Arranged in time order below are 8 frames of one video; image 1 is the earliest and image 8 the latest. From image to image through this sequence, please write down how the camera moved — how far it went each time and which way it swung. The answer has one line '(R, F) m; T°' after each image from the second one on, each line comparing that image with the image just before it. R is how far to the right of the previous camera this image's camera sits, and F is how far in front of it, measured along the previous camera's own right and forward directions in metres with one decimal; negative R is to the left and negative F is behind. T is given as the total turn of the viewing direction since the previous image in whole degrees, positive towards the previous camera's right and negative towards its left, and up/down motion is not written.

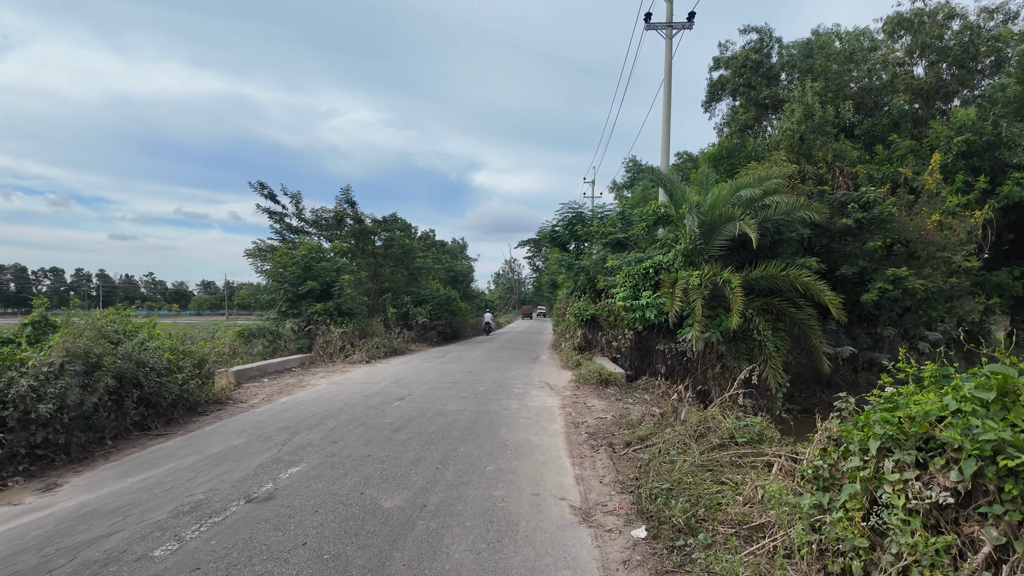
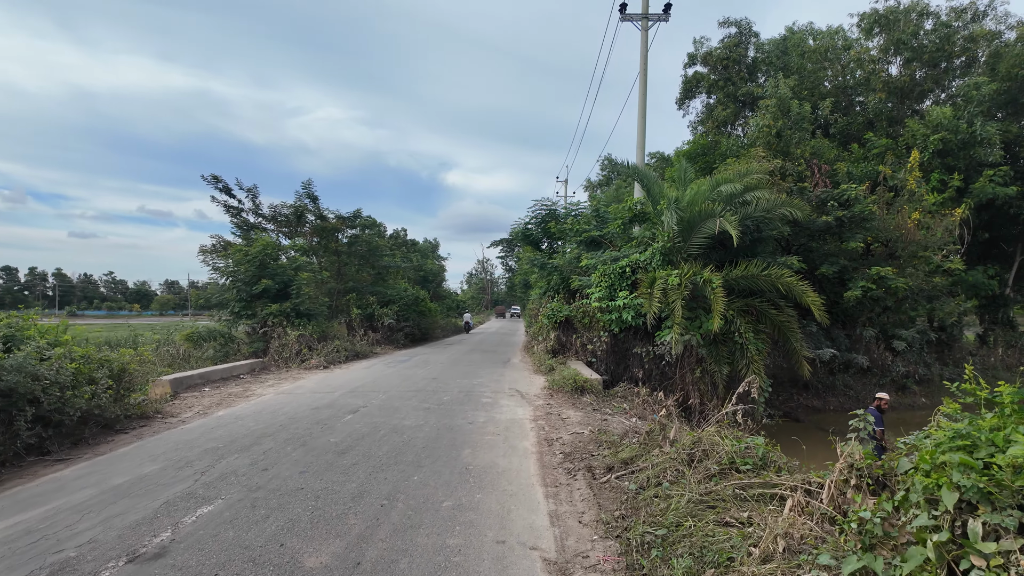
(+0.1, +0.6) m; +3°
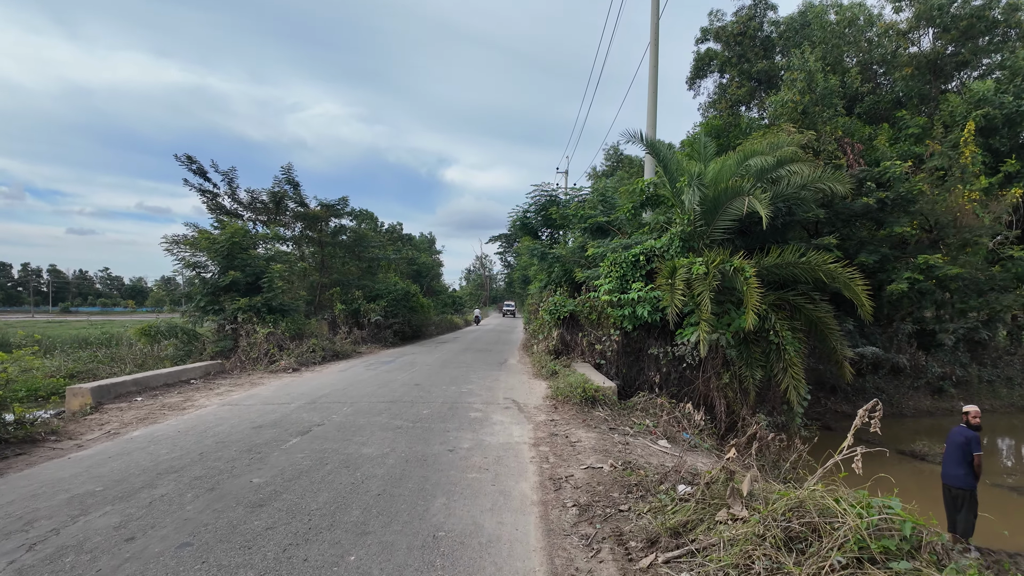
(0.0, +1.3) m; 0°
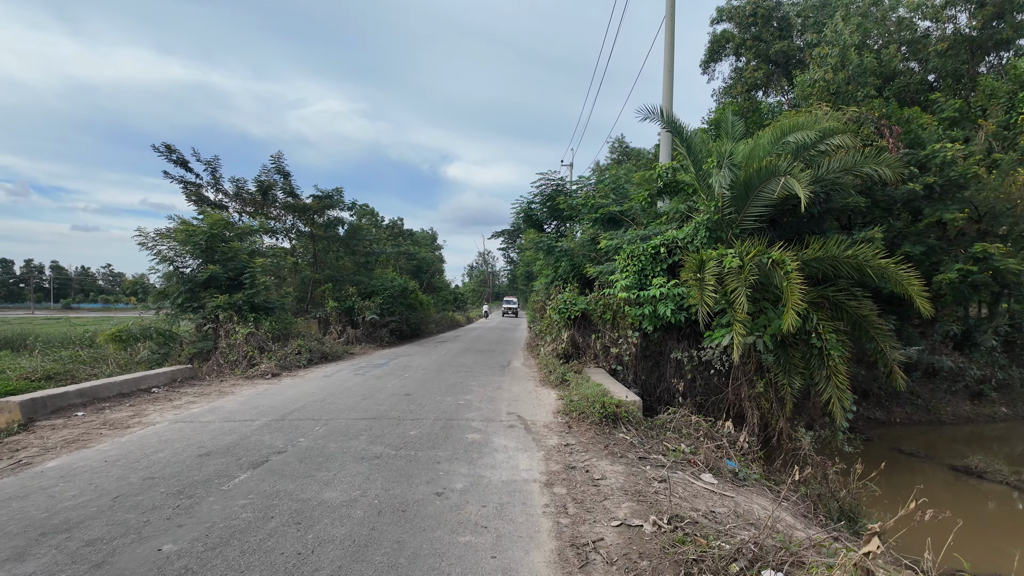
(0.0, +0.9) m; 0°
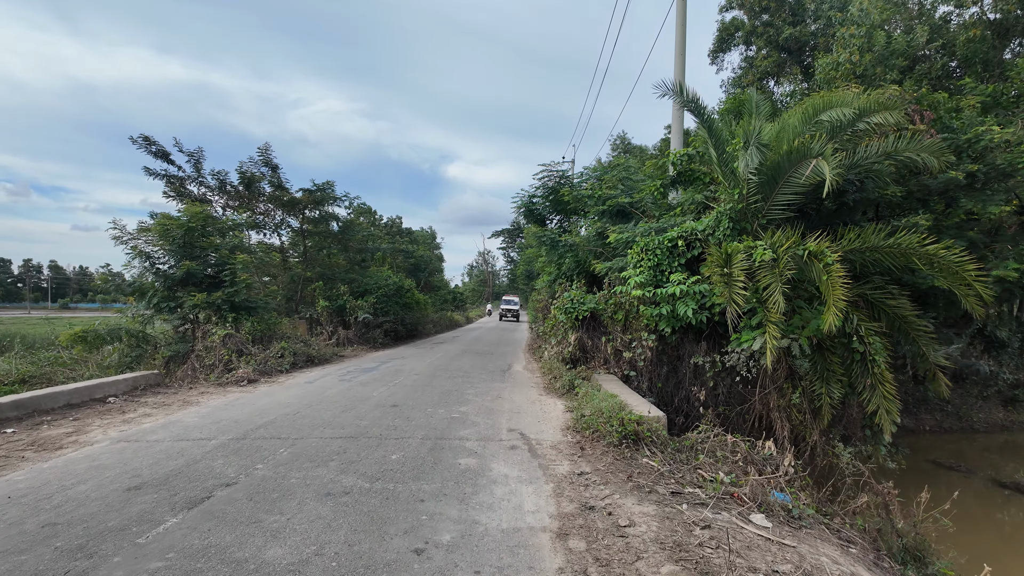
(0.0, +0.7) m; 0°
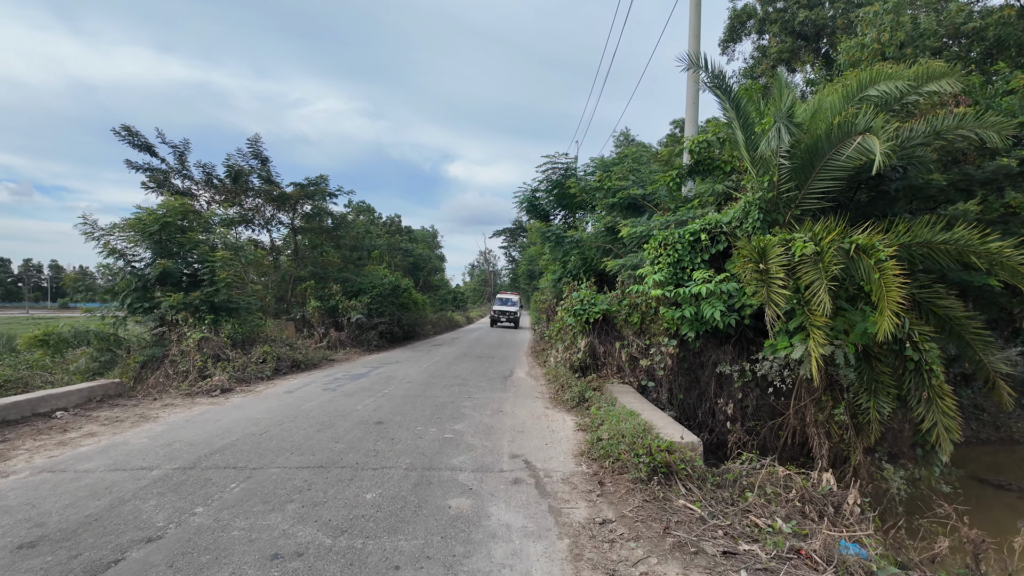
(0.0, +0.7) m; 0°
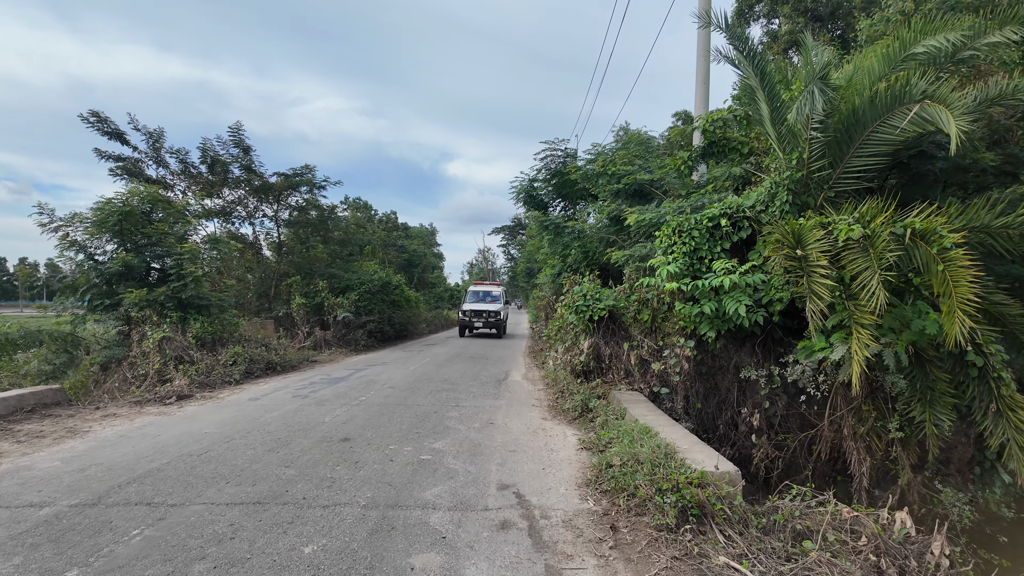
(+0.1, +0.7) m; 0°
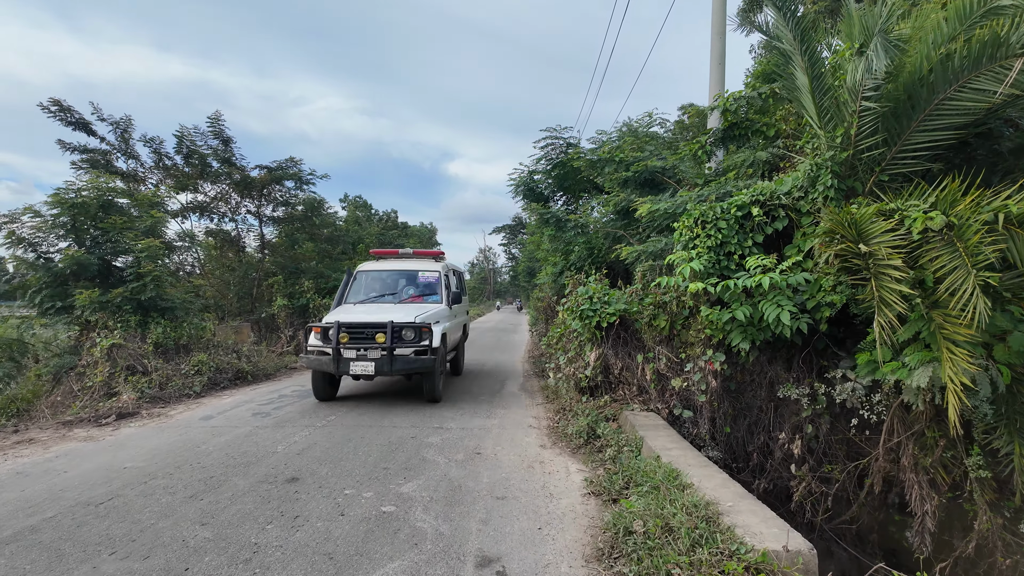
(+0.1, +0.8) m; 0°
